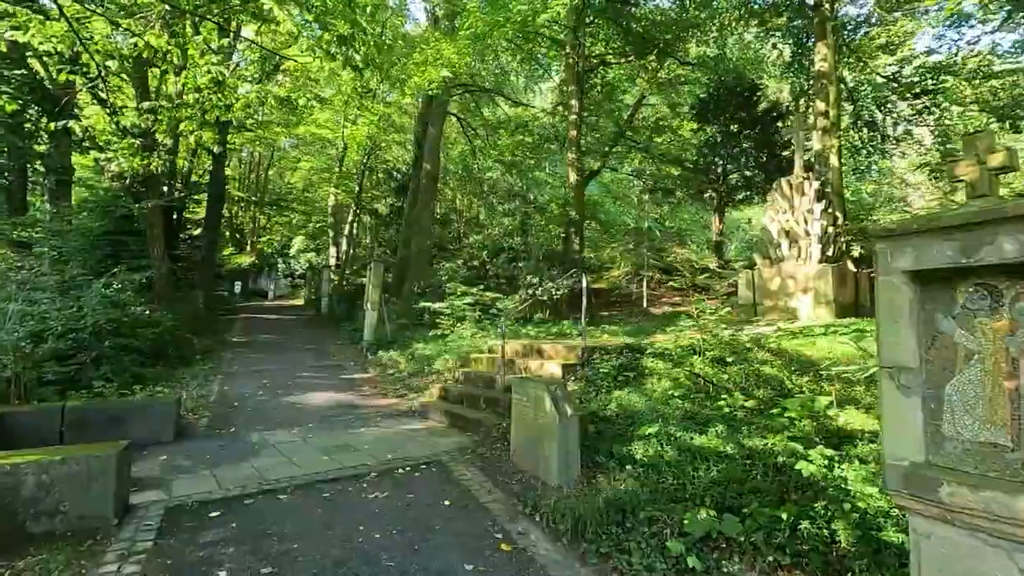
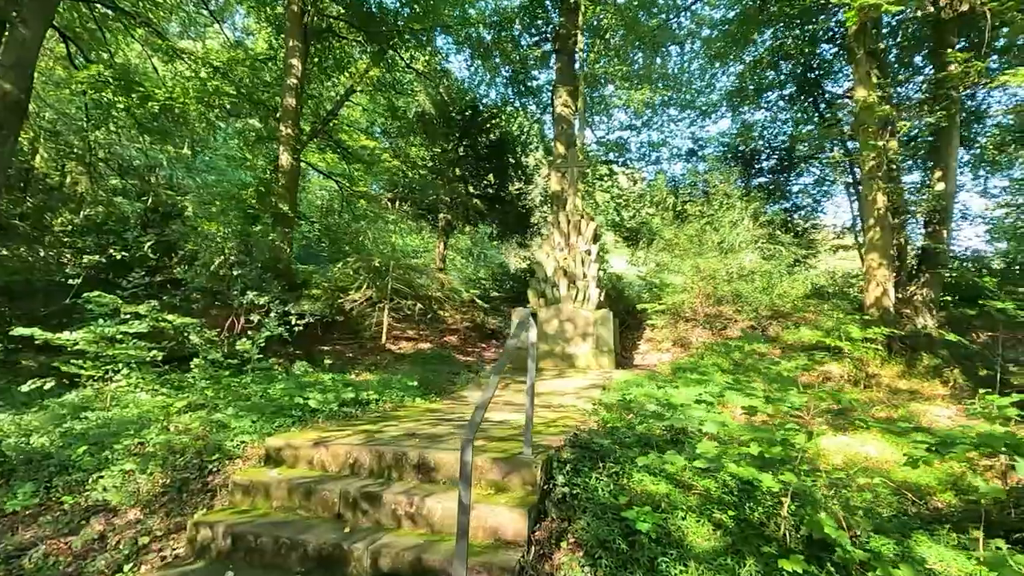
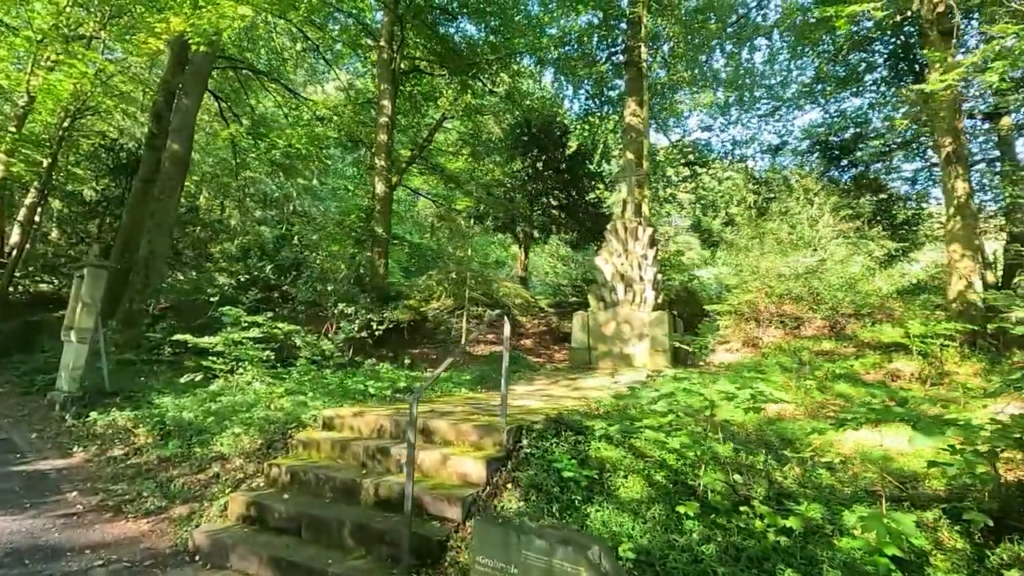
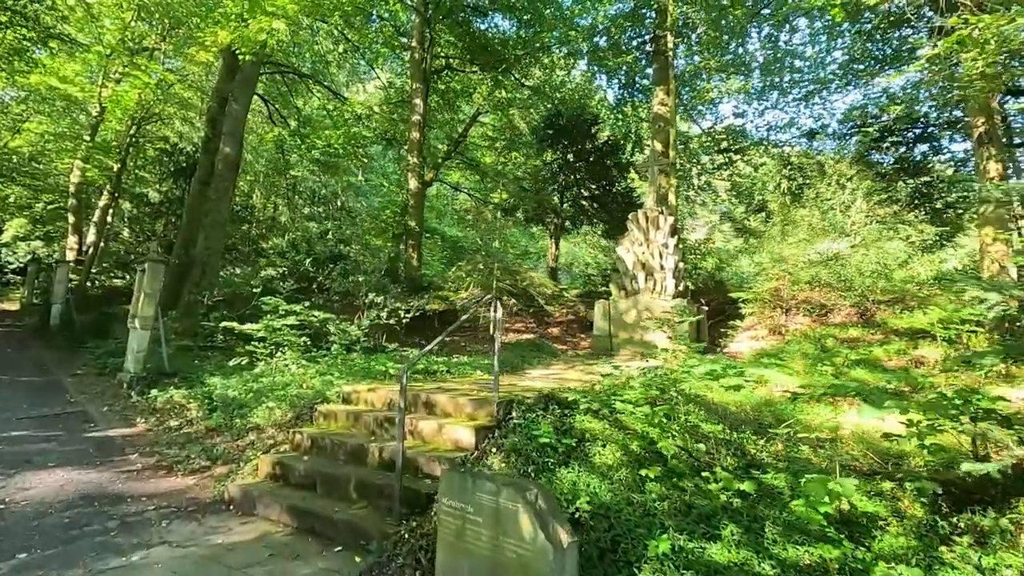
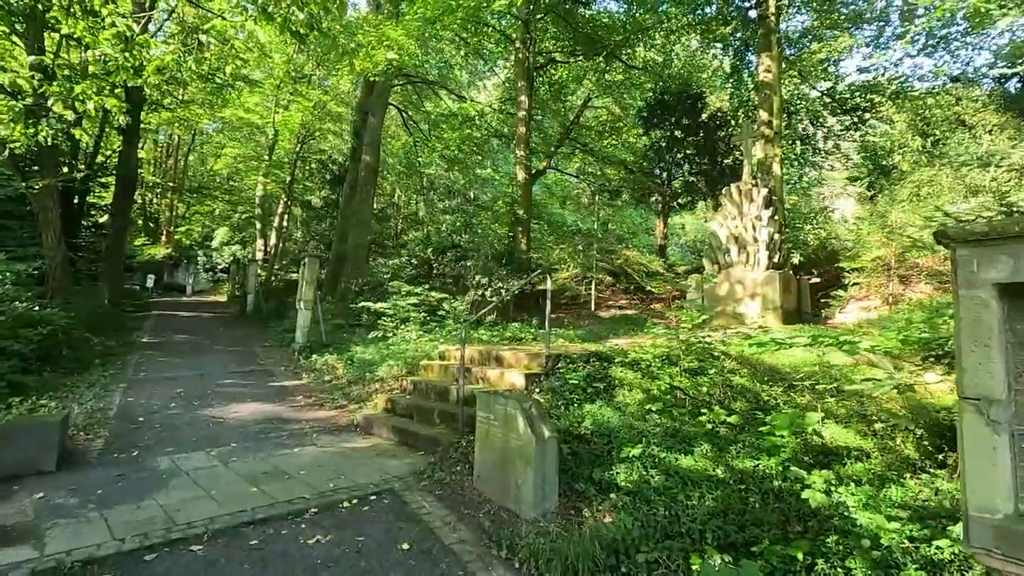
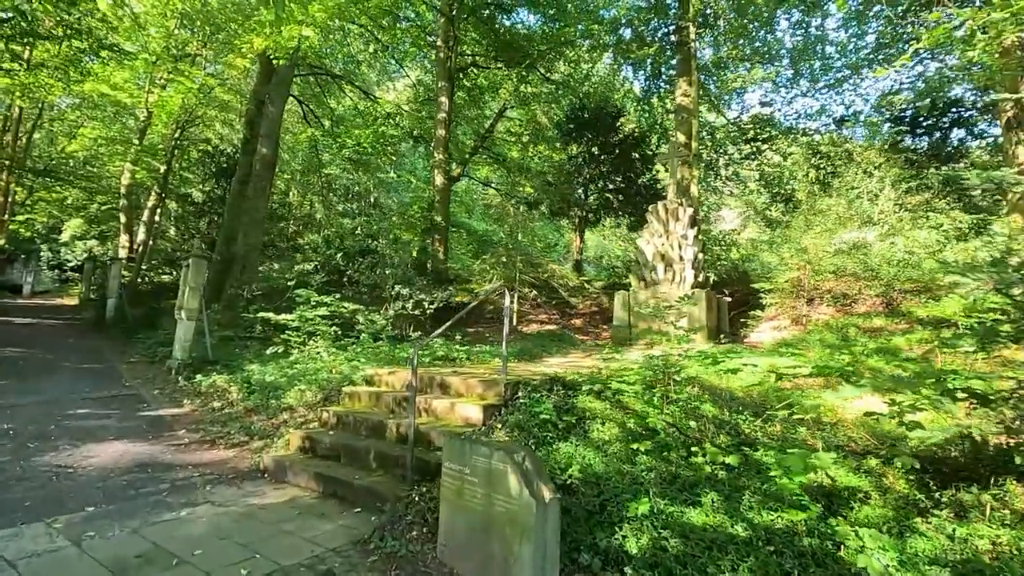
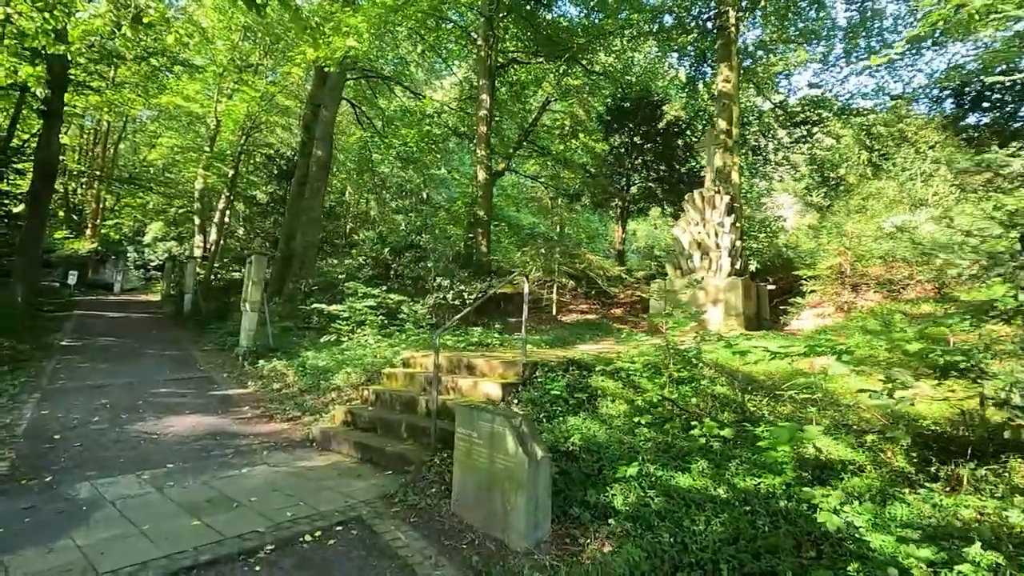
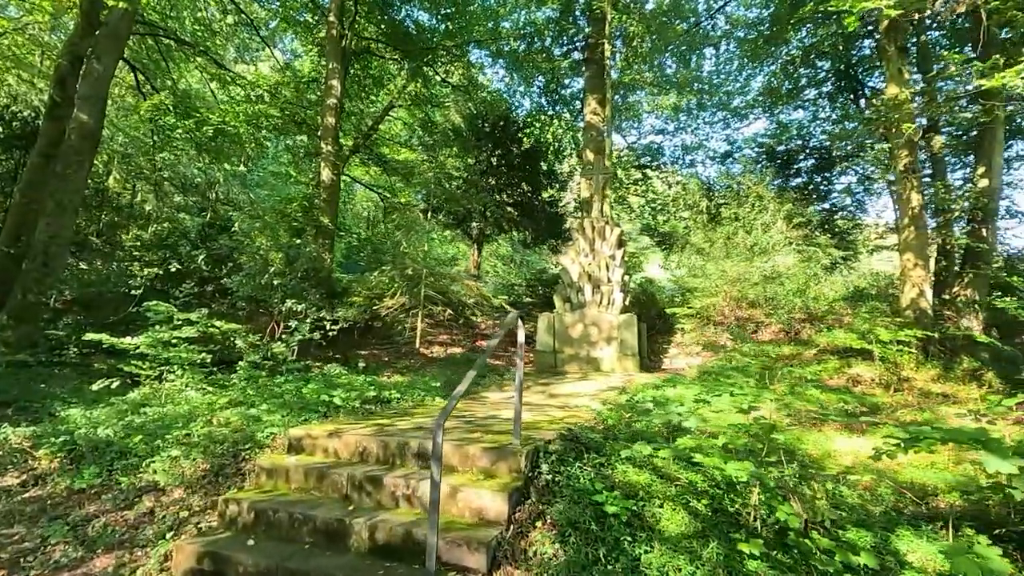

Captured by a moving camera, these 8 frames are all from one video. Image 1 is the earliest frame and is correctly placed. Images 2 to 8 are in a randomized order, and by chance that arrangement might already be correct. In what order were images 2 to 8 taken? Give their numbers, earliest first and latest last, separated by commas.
5, 7, 6, 4, 3, 8, 2
